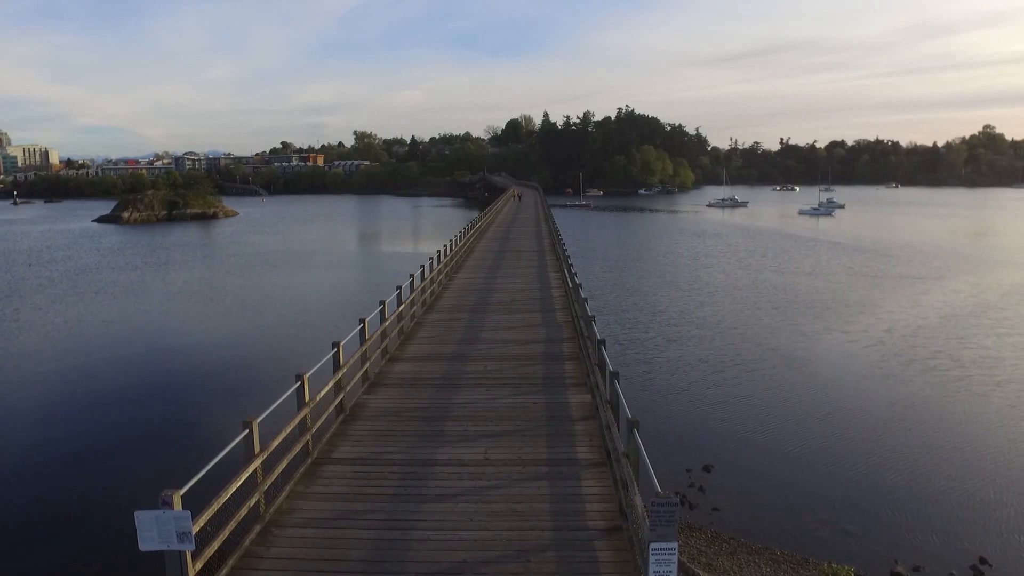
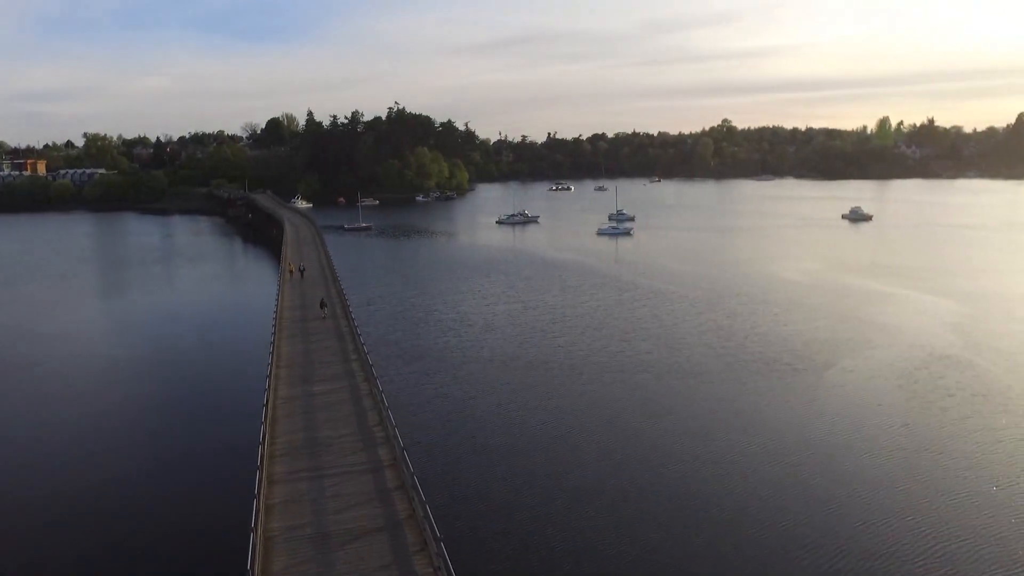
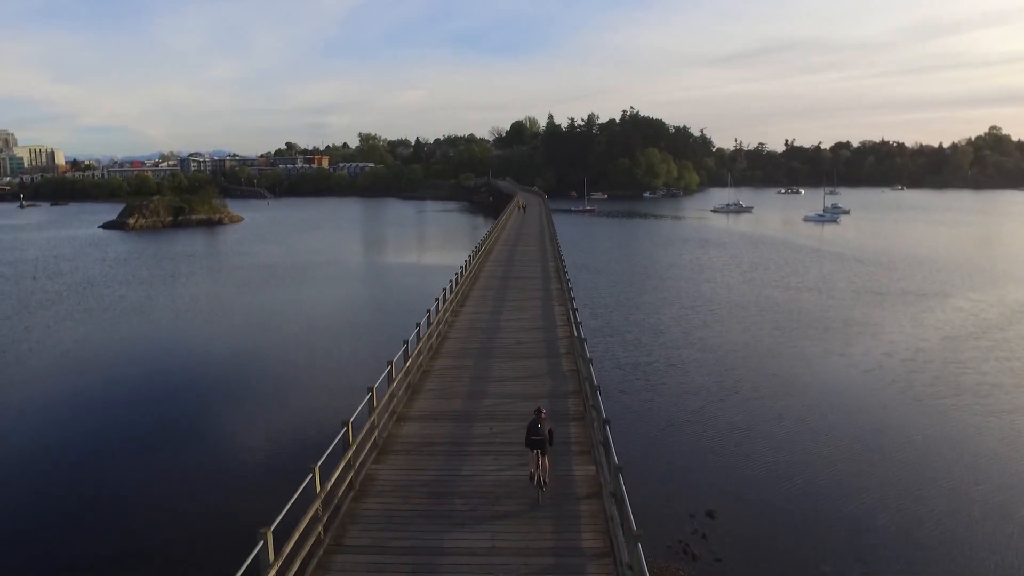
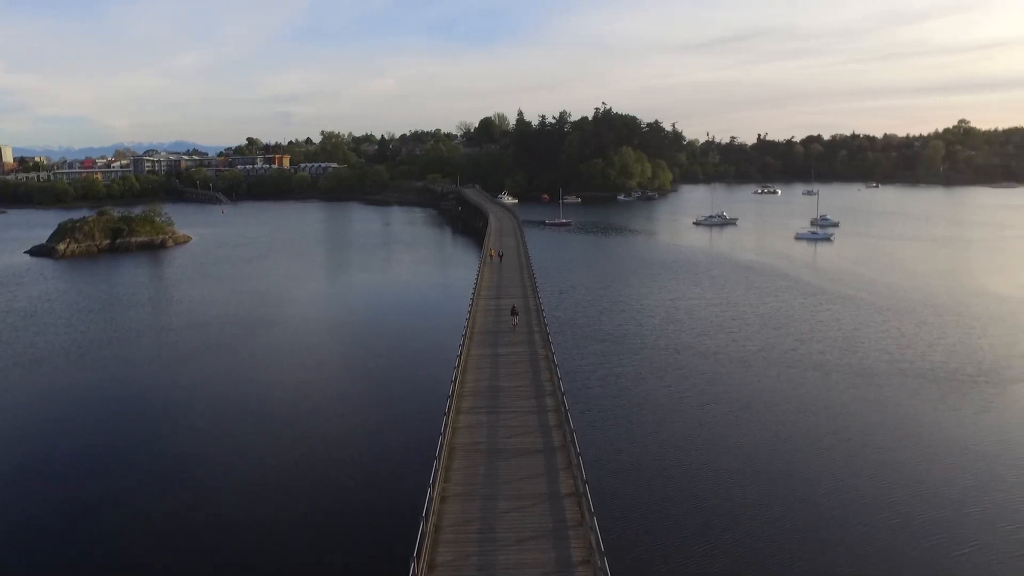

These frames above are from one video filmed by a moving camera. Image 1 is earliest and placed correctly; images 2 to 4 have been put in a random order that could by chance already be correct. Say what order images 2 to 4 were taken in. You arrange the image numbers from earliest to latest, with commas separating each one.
3, 4, 2
